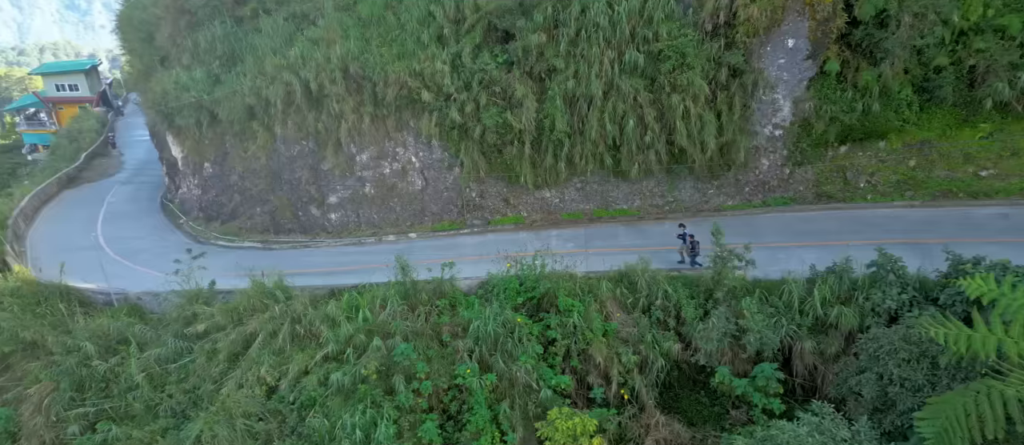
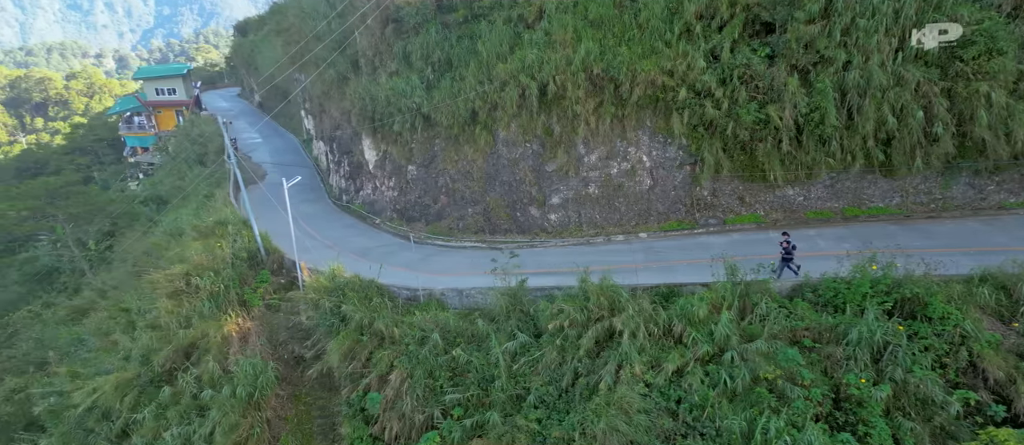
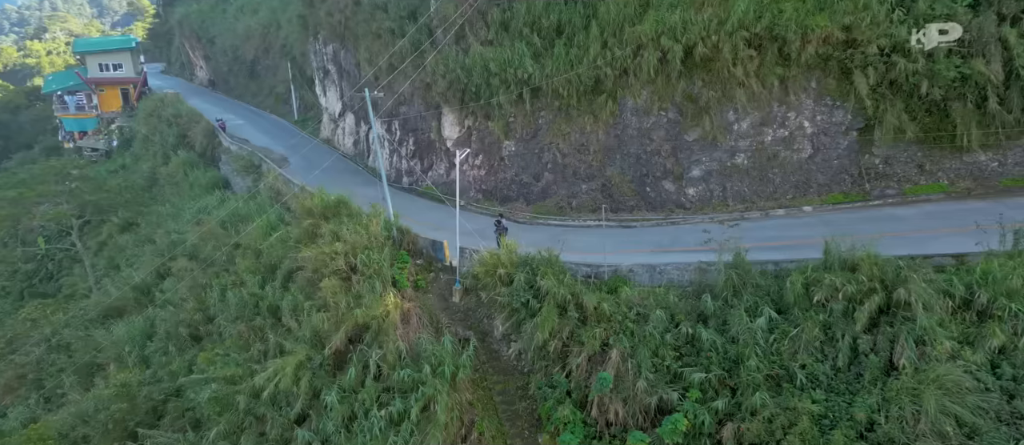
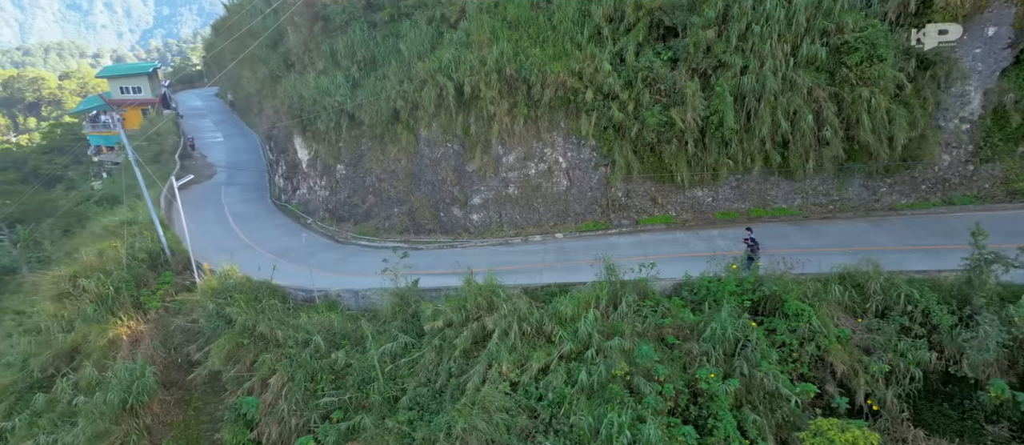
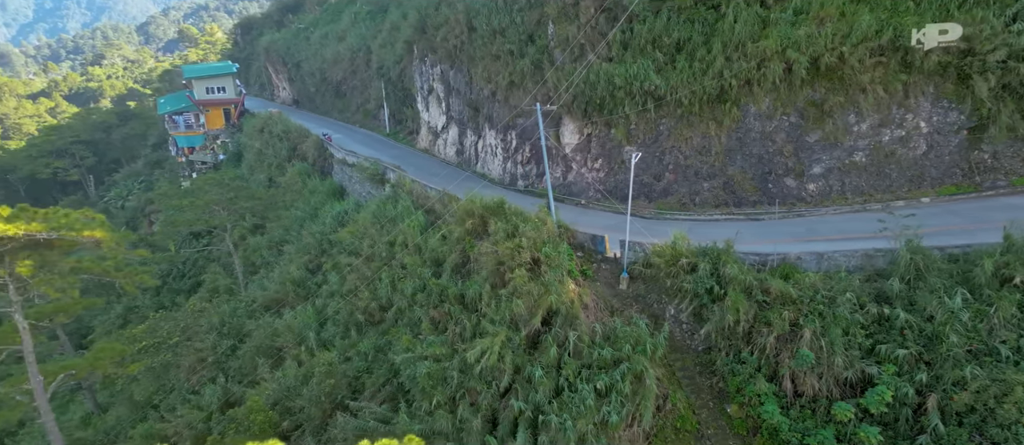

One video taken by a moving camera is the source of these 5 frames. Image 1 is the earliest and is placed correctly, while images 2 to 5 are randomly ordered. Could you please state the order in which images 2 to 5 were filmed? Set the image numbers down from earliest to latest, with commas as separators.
4, 2, 3, 5
